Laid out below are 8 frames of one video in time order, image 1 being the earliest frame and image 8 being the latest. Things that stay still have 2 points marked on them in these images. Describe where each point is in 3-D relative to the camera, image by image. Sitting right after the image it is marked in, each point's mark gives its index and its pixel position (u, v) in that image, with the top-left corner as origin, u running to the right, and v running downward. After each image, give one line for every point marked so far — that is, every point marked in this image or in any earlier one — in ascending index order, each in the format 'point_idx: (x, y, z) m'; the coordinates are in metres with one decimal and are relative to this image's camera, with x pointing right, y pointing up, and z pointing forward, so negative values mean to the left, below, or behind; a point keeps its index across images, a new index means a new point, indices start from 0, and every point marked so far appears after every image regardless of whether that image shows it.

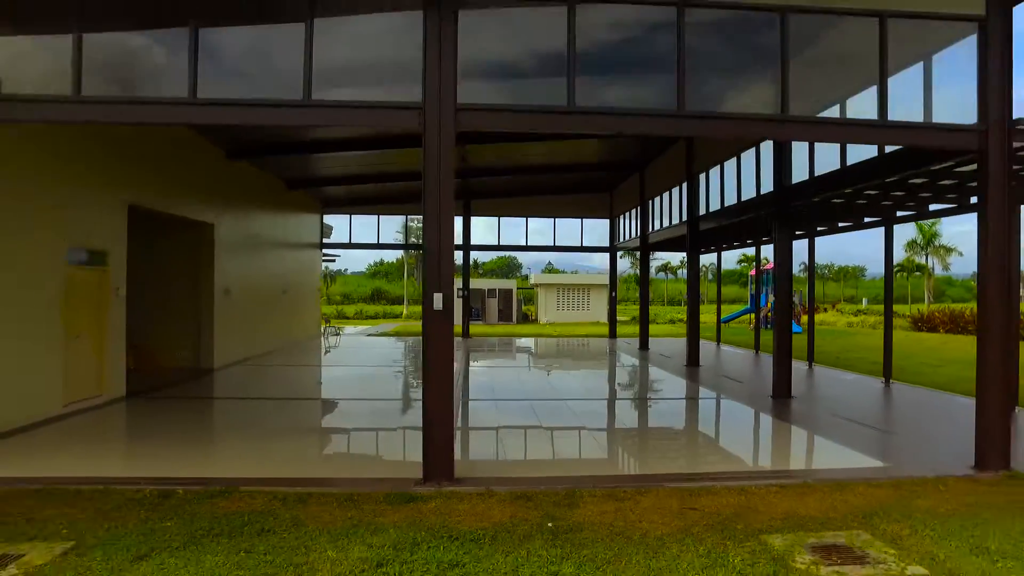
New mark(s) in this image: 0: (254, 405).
0: (-3.4, -1.5, +7.5) m
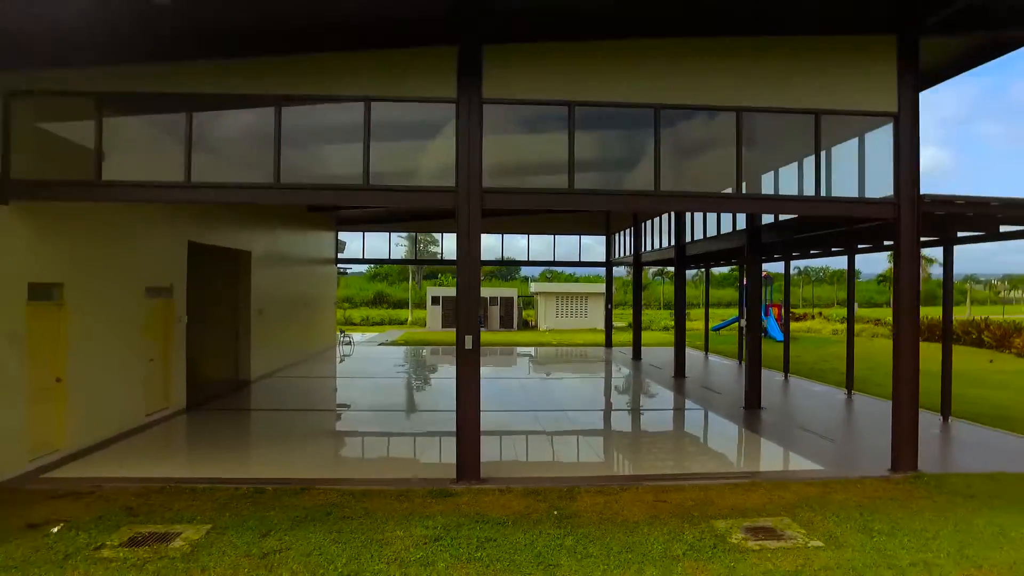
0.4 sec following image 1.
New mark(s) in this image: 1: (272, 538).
0: (-3.3, -1.8, +8.5) m
1: (-1.4, -1.6, +3.9) m
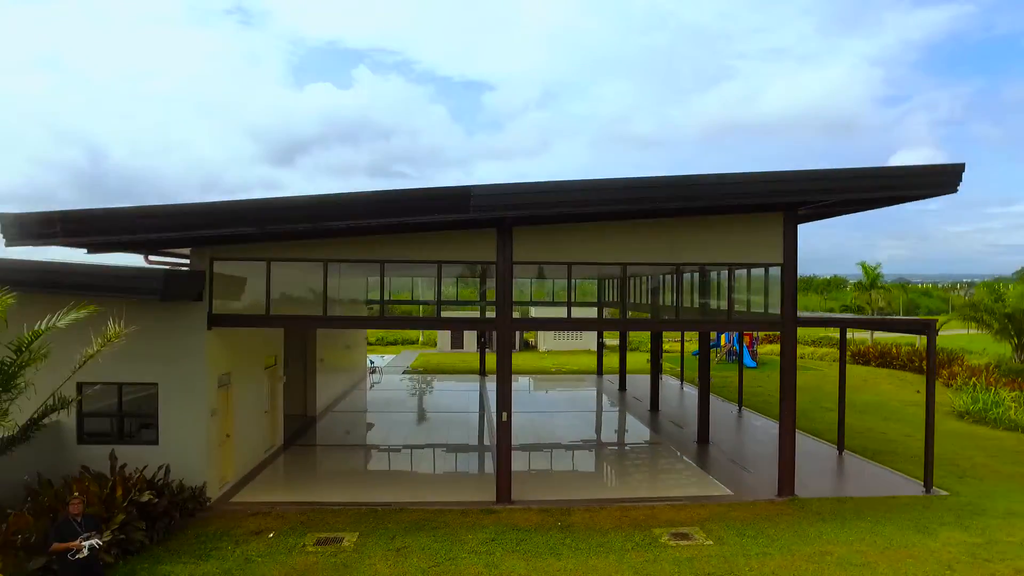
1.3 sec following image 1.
0: (-3.1, -2.9, +11.2) m
1: (-1.2, -2.8, +6.5) m
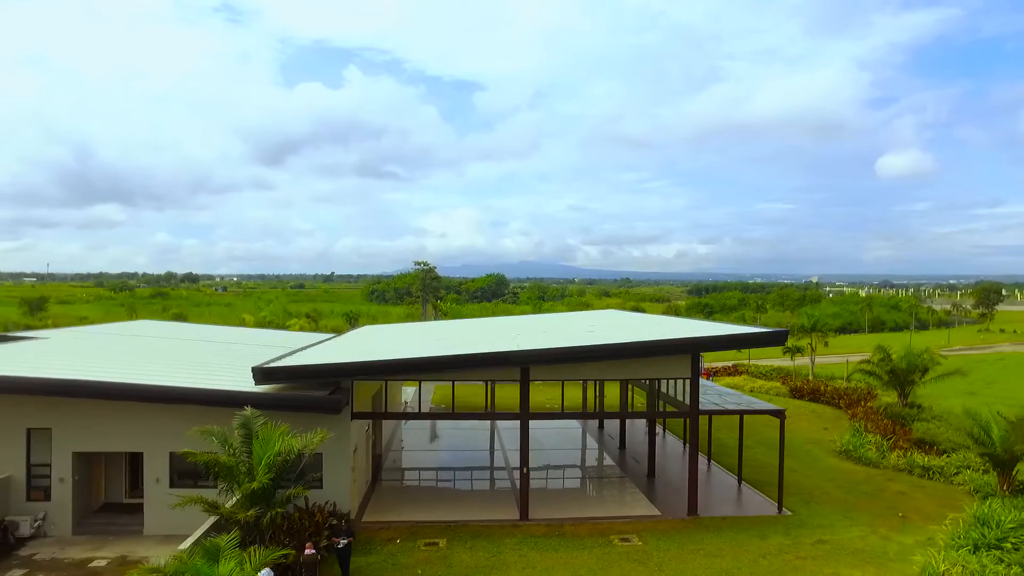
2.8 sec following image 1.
0: (-2.8, -5.2, +16.1) m
1: (-0.8, -5.0, +11.5) m
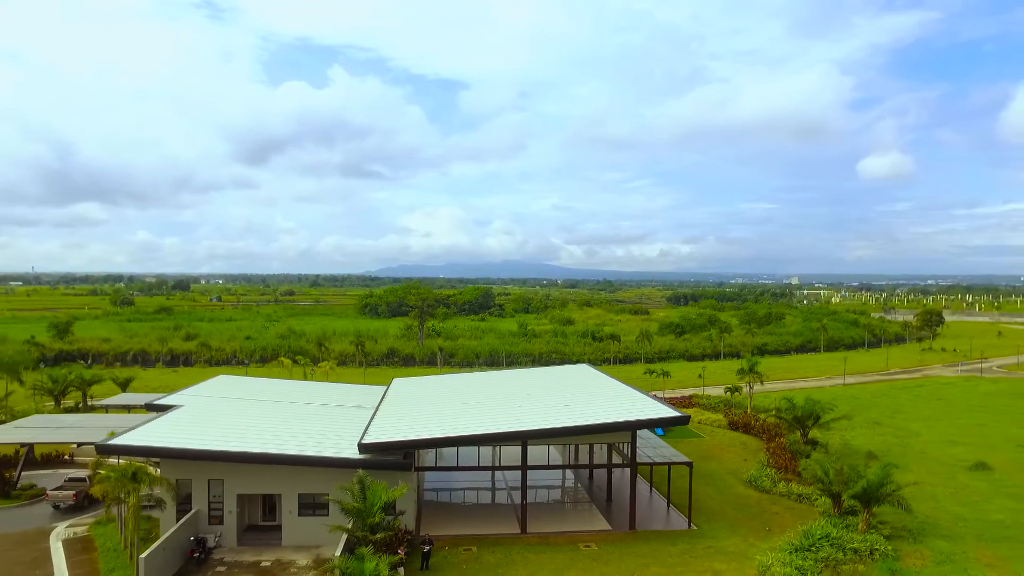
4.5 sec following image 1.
0: (-2.7, -8.3, +22.9) m
1: (-0.7, -8.2, +18.3) m
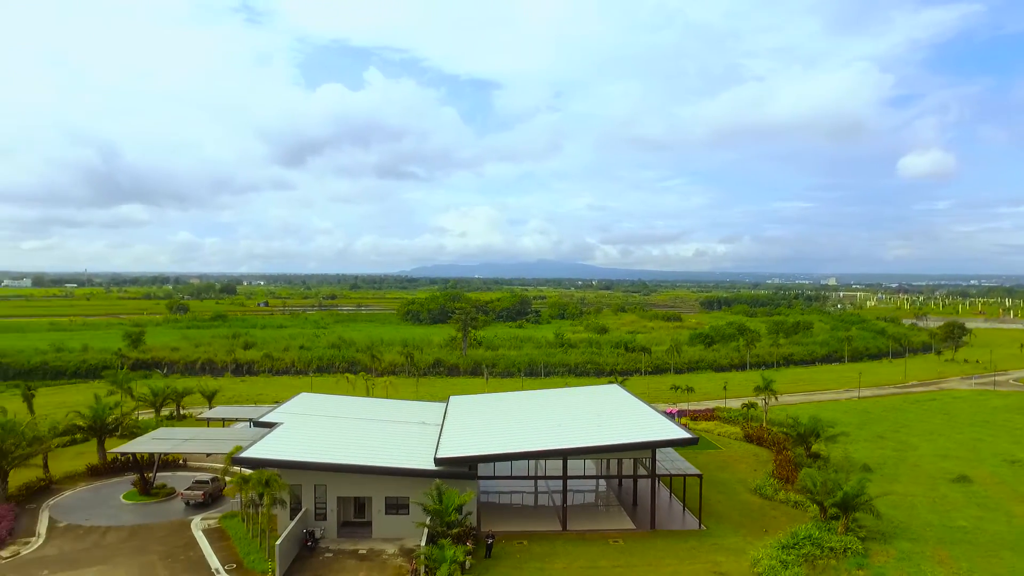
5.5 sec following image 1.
0: (-0.7, -10.3, +27.9) m
1: (+1.0, -10.1, +23.2) m
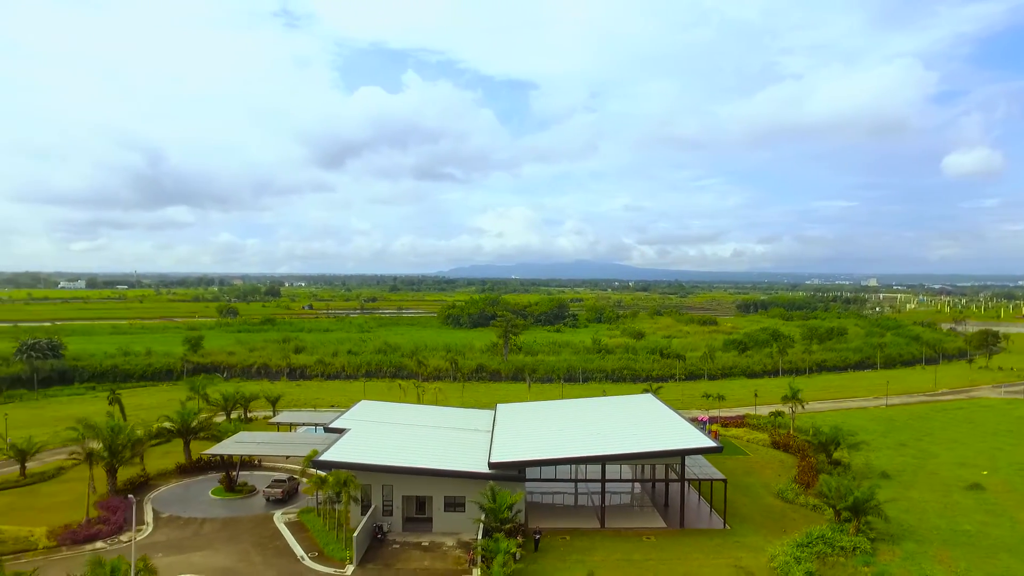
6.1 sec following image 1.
0: (+1.6, -11.5, +31.4) m
1: (+3.1, -11.4, +26.5) m
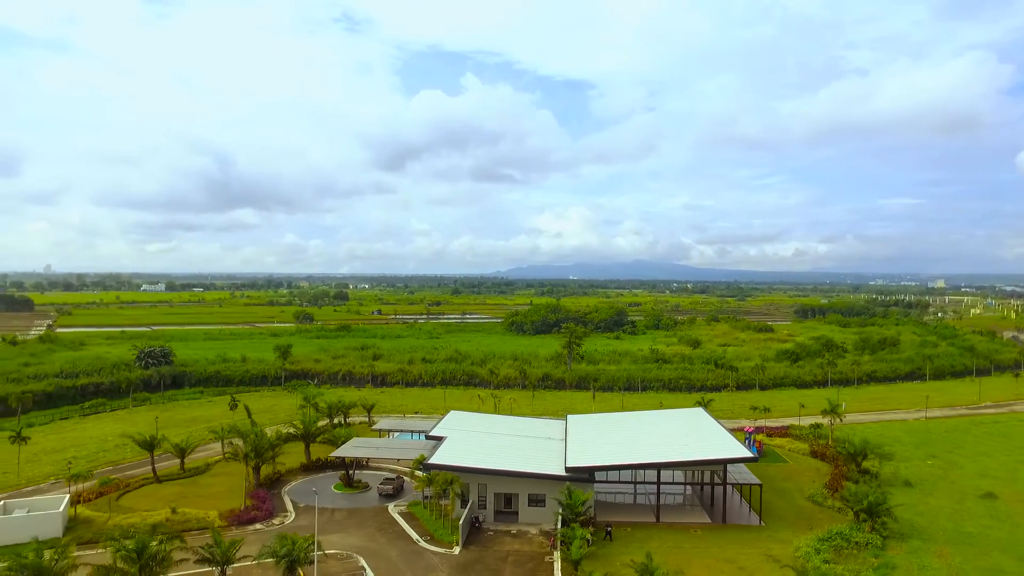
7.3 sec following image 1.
0: (+6.2, -13.9, +38.1) m
1: (+7.3, -13.7, +33.2) m
